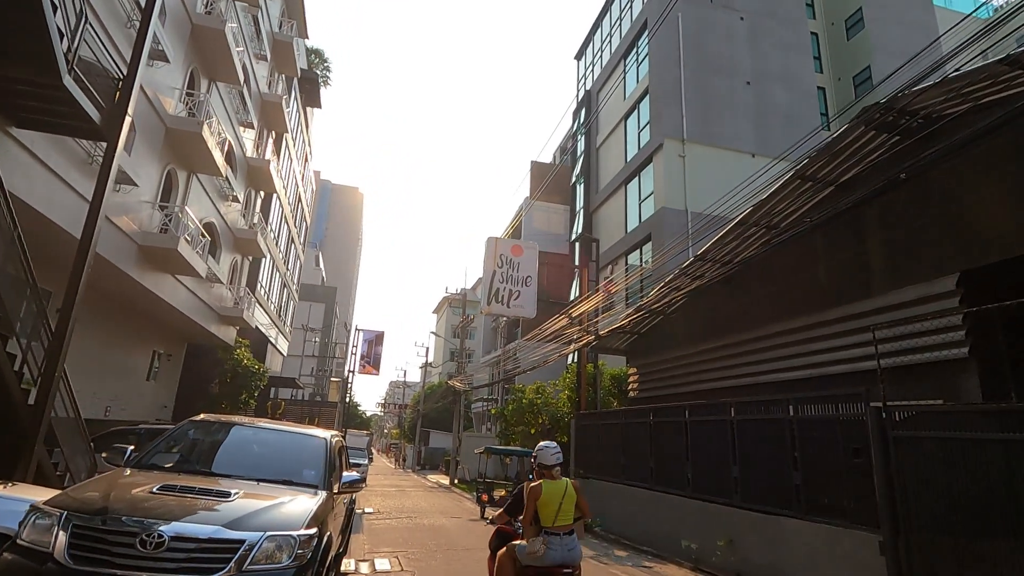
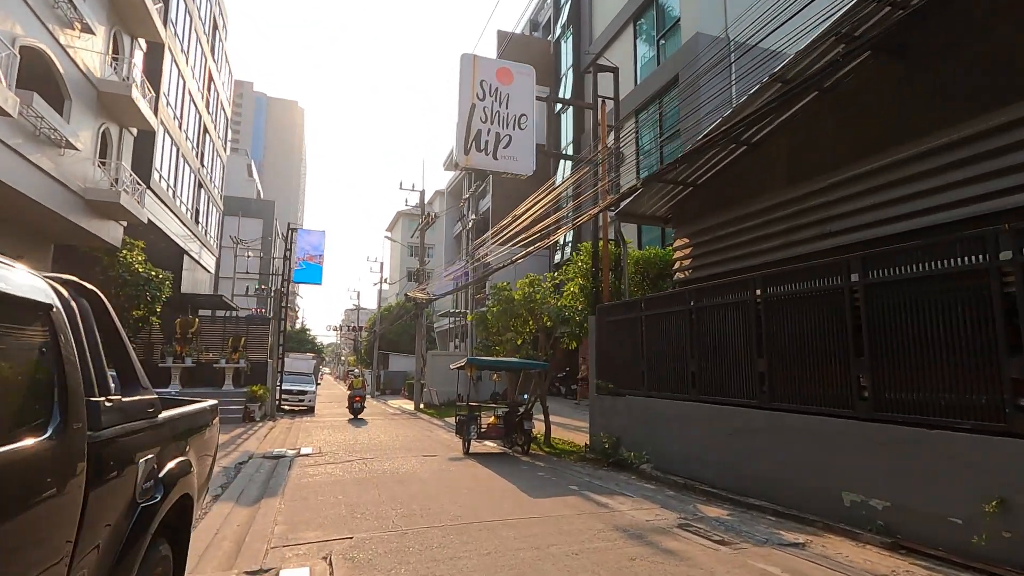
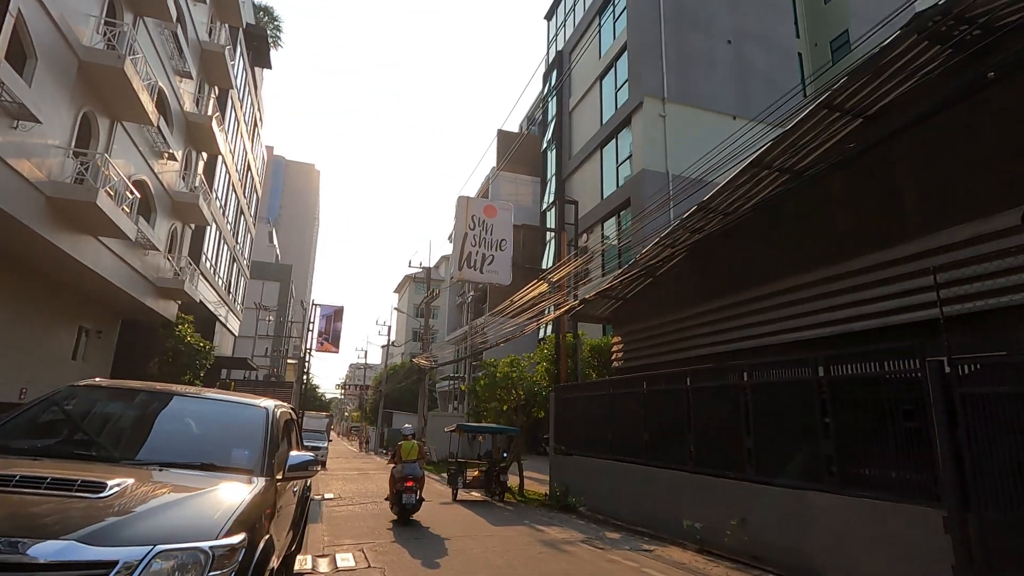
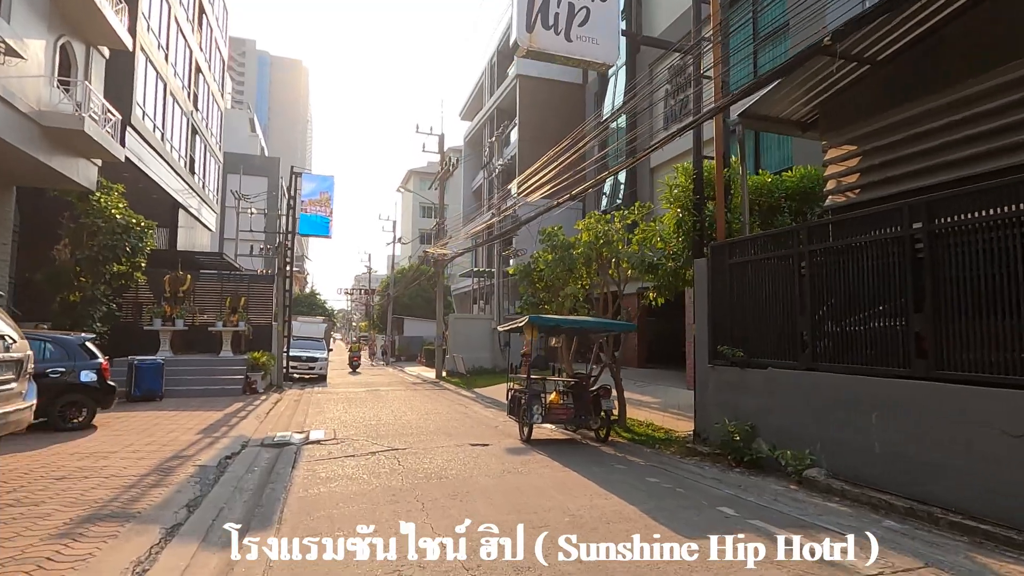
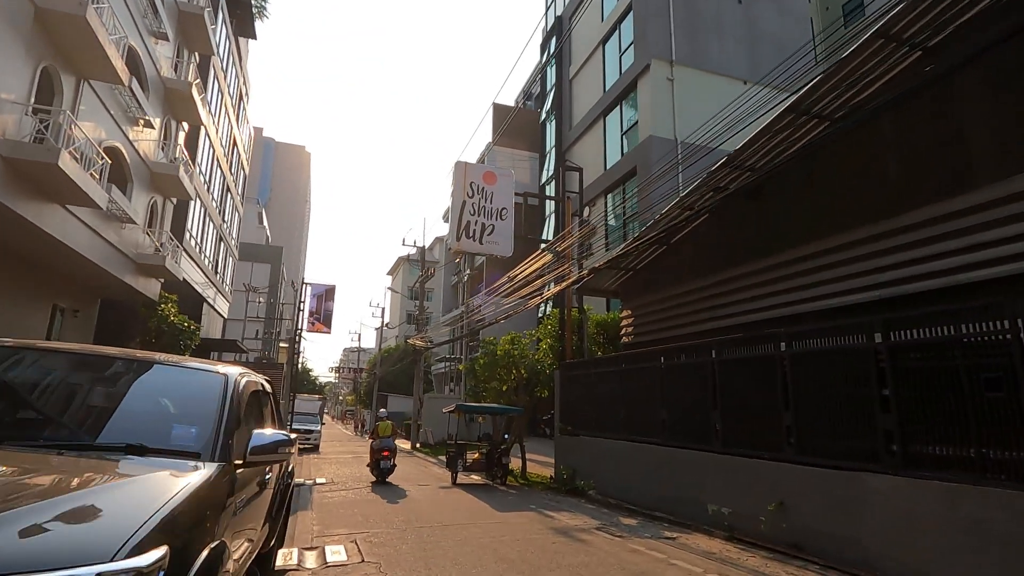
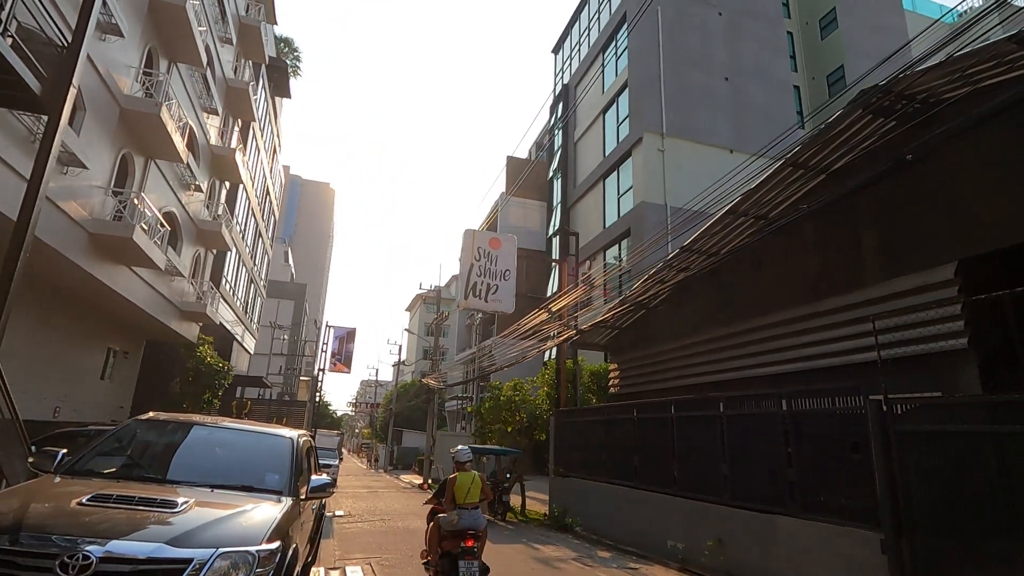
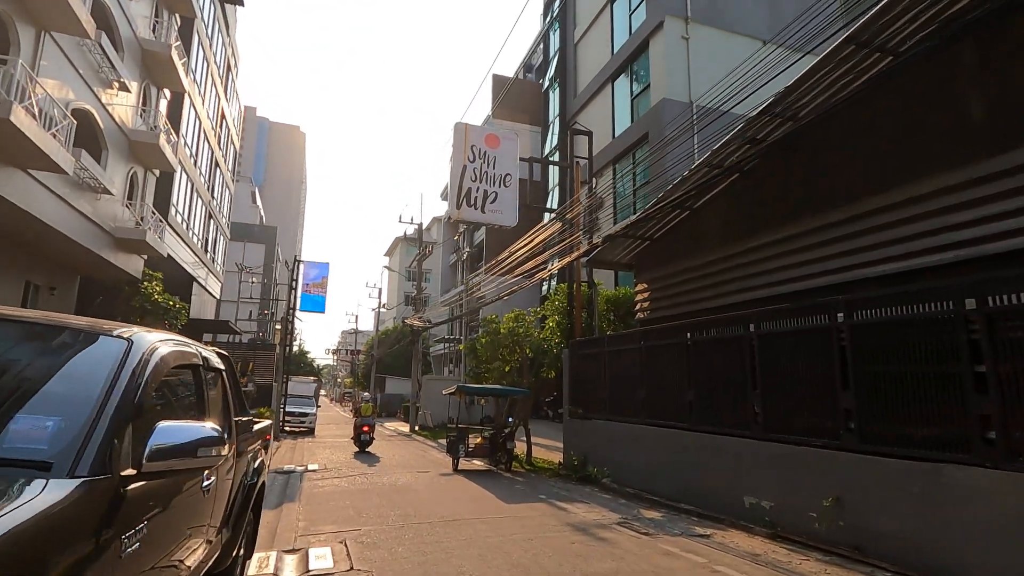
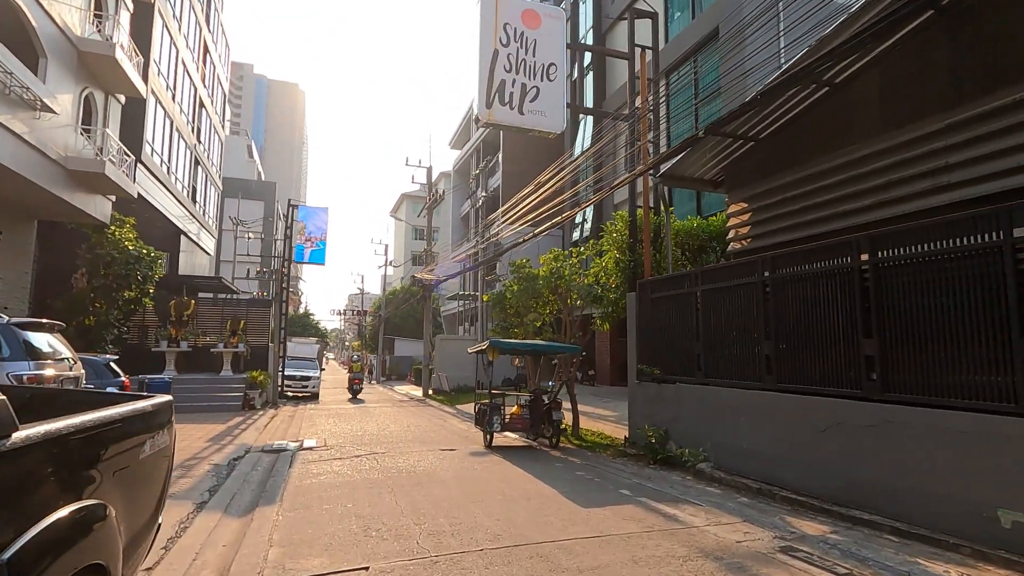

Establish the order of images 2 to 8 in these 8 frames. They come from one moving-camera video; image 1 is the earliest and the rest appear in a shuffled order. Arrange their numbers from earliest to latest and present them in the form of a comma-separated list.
6, 3, 5, 7, 2, 8, 4
